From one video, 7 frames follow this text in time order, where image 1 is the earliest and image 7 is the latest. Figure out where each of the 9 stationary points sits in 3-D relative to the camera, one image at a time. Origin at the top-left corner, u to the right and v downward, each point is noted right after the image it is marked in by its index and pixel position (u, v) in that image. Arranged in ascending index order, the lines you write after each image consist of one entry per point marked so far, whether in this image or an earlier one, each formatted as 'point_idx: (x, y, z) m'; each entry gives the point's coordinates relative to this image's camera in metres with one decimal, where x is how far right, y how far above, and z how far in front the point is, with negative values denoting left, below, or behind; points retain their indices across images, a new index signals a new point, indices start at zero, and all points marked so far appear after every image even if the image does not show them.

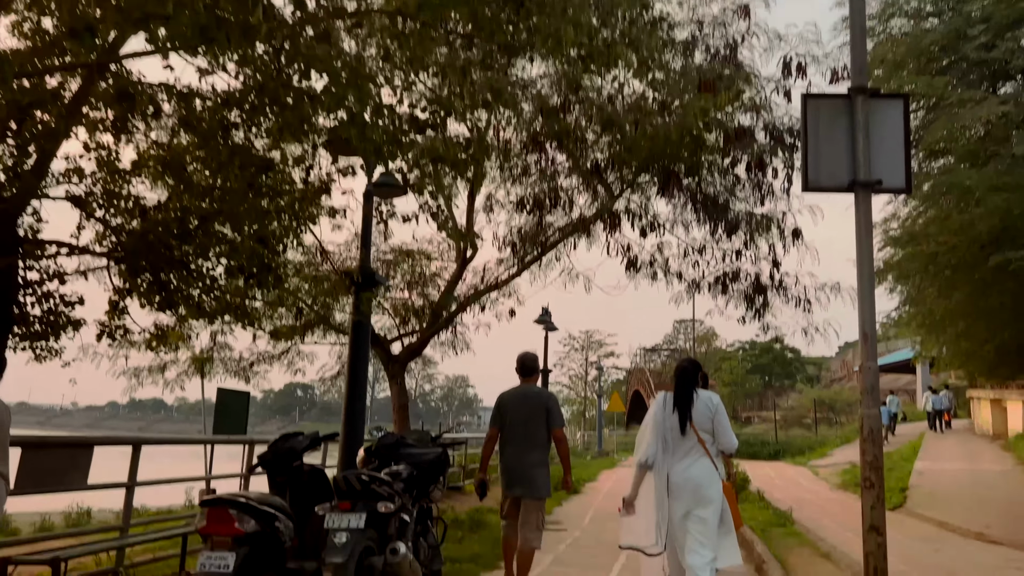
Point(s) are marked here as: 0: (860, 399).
0: (+1.6, -0.5, +3.6) m
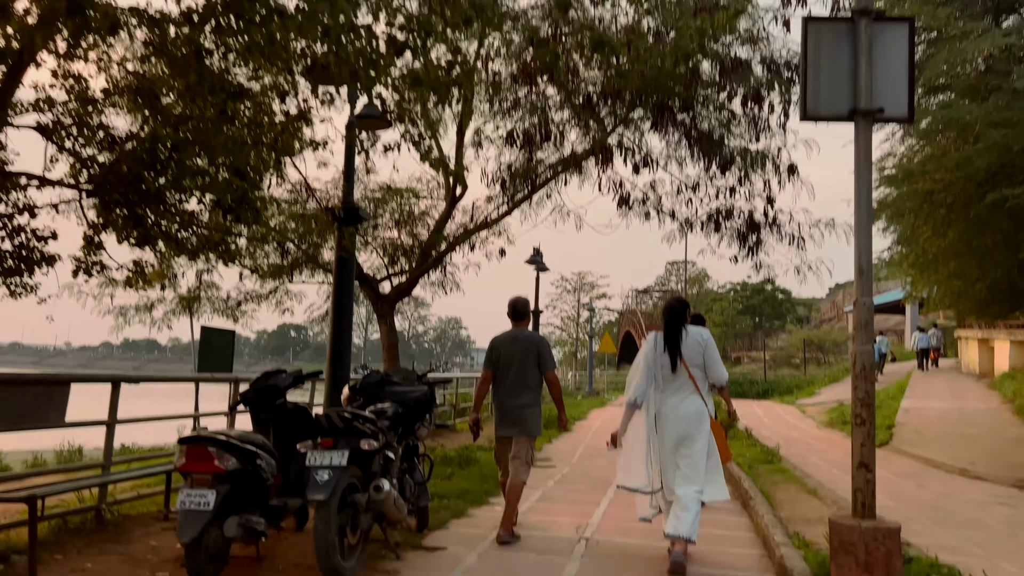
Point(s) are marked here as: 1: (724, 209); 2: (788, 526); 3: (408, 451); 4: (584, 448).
0: (+1.6, -0.2, +3.5) m
1: (+2.2, +0.8, +8.1) m
2: (+1.8, -1.5, +5.0) m
3: (-0.6, -0.9, +4.4) m
4: (+0.9, -2.1, +10.1) m
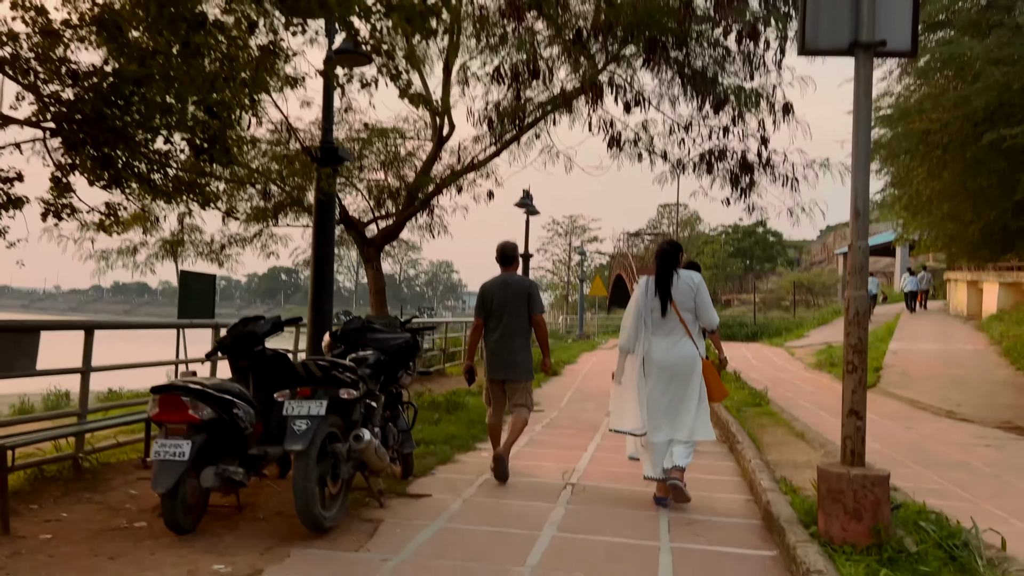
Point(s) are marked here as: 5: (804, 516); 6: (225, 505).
0: (+1.5, 0.0, +3.4) m
1: (+2.1, +1.4, +7.9) m
2: (+1.7, -1.2, +5.0) m
3: (-0.7, -0.6, +4.3) m
4: (+0.8, -1.3, +10.1) m
5: (+1.4, -1.1, +3.6) m
6: (-1.5, -1.1, +3.9) m
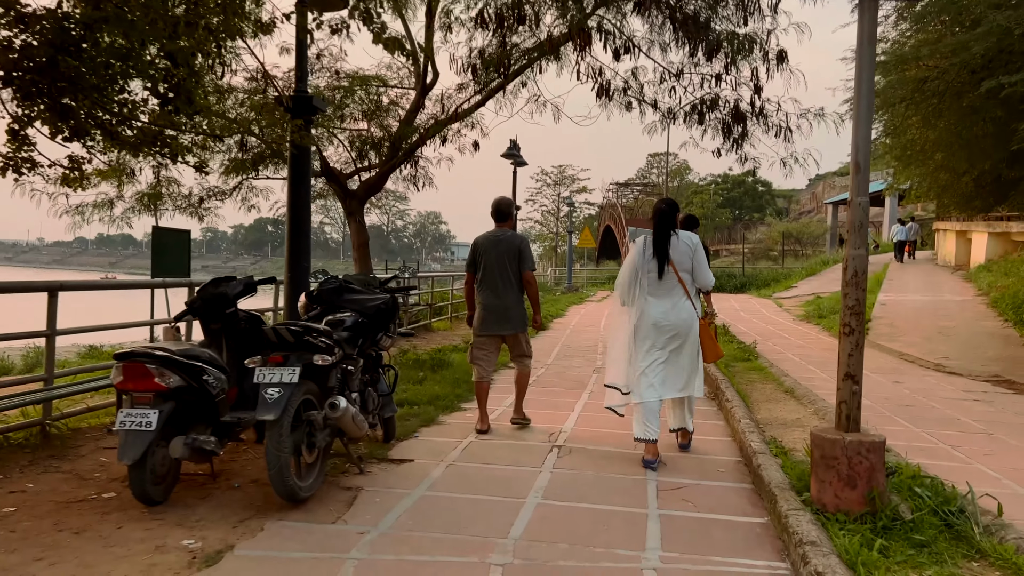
0: (+1.4, +0.2, +3.2) m
1: (+1.9, +1.9, +7.6) m
2: (+1.6, -0.9, +4.9) m
3: (-0.8, -0.4, +4.2) m
4: (+0.6, -0.8, +10.0) m
5: (+1.3, -0.9, +3.5) m
6: (-1.5, -0.9, +3.8) m
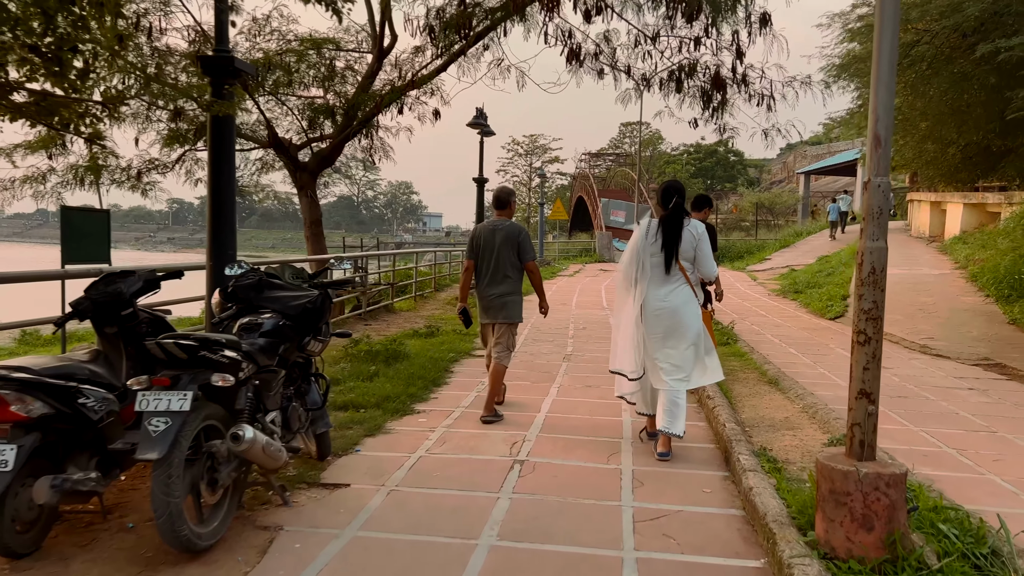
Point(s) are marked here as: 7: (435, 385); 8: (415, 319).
0: (+1.2, +0.2, +2.7) m
1: (+1.6, +2.0, +7.0) m
2: (+1.4, -0.8, +4.4) m
3: (-1.0, -0.4, +3.6) m
4: (+0.2, -0.5, +9.4) m
5: (+1.1, -0.9, +3.0) m
6: (-1.7, -0.9, +3.2) m
7: (-0.6, -0.7, +5.7) m
8: (-1.3, -0.4, +10.1) m
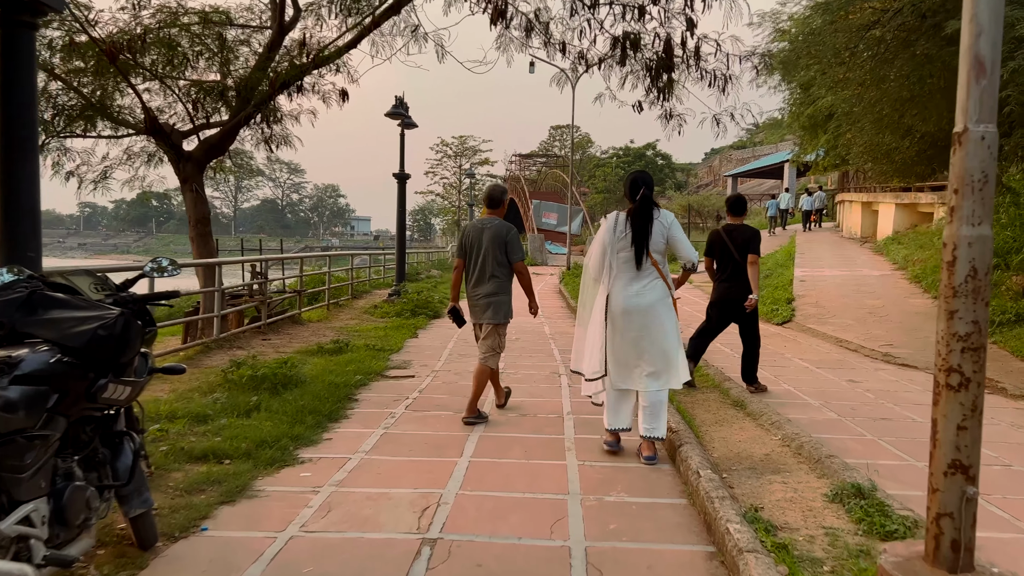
0: (+1.0, +0.2, +1.7) m
1: (+0.9, +2.0, +6.1) m
2: (+1.0, -0.9, +3.4) m
3: (-1.3, -0.4, +2.4) m
4: (-0.6, -0.6, +8.3) m
5: (+0.8, -0.9, +2.0) m
6: (-2.0, -1.0, +1.9) m
7: (-1.1, -0.8, +4.6) m
8: (-2.2, -0.5, +8.9) m
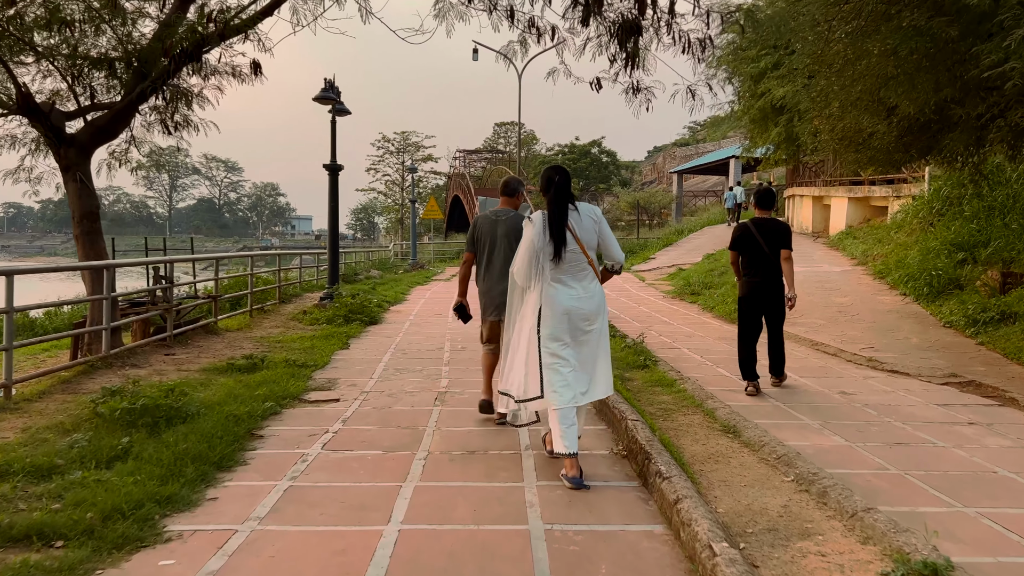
0: (+0.9, +0.2, +0.8) m
1: (+0.5, +2.0, +5.2) m
2: (+0.8, -0.9, +2.5) m
3: (-1.4, -0.5, +1.3) m
4: (-1.1, -0.6, +7.3) m
5: (+0.8, -0.9, +1.1) m
6: (-2.1, -1.0, +0.8) m
7: (-1.3, -0.8, +3.5) m
8: (-2.7, -0.5, +7.8) m
